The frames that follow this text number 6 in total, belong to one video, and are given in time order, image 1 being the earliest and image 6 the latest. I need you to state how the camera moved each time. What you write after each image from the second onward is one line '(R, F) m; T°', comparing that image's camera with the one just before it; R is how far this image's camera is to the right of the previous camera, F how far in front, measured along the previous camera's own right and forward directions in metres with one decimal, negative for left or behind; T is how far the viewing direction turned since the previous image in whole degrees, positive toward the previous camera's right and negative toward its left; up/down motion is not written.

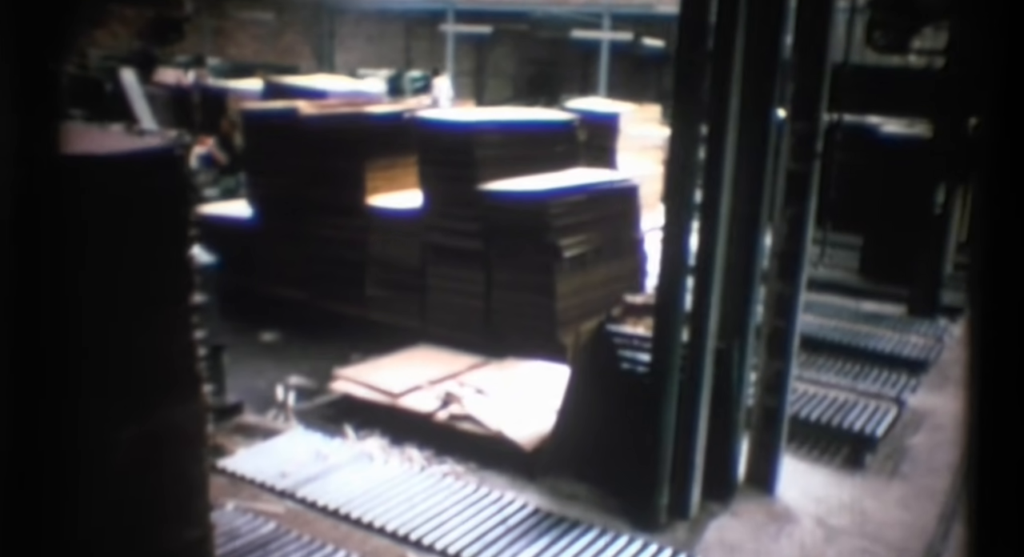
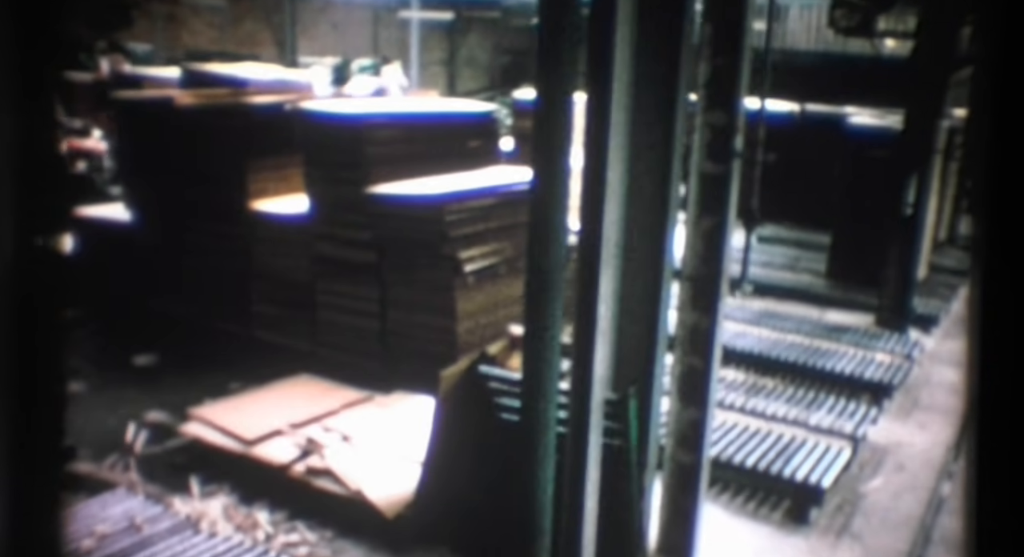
(+0.5, +0.9) m; +1°
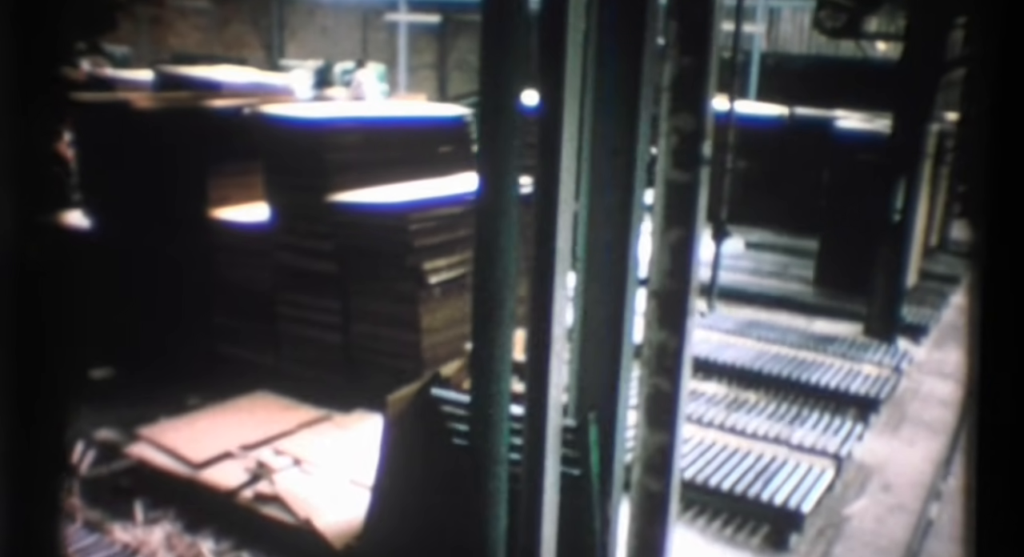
(+0.1, +0.3) m; 0°
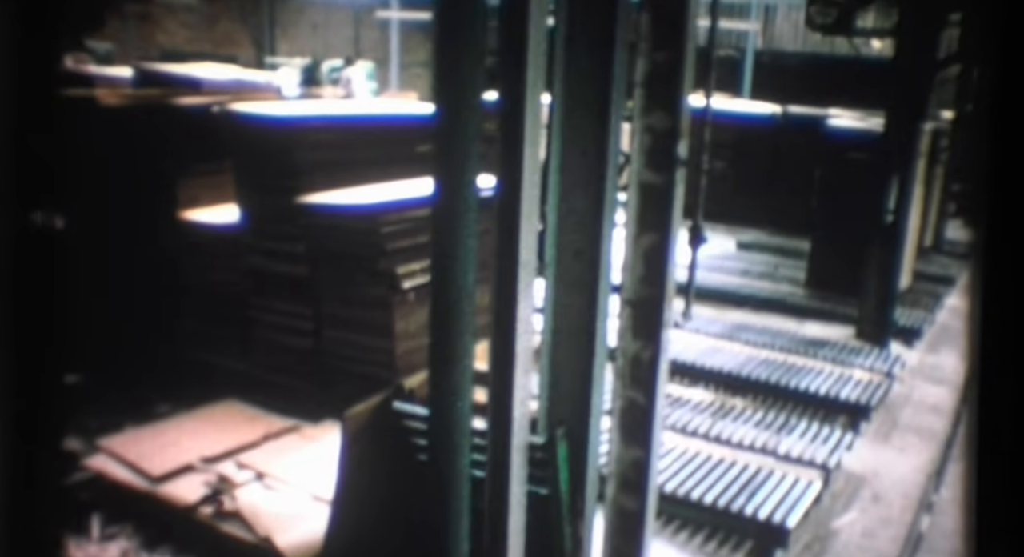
(+0.1, +0.2) m; 0°
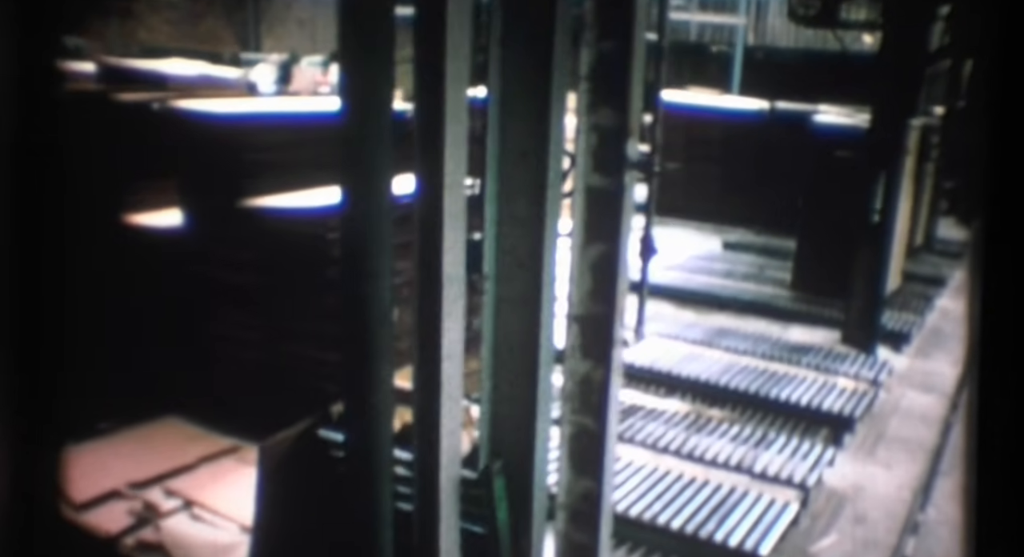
(+0.2, +0.3) m; 0°
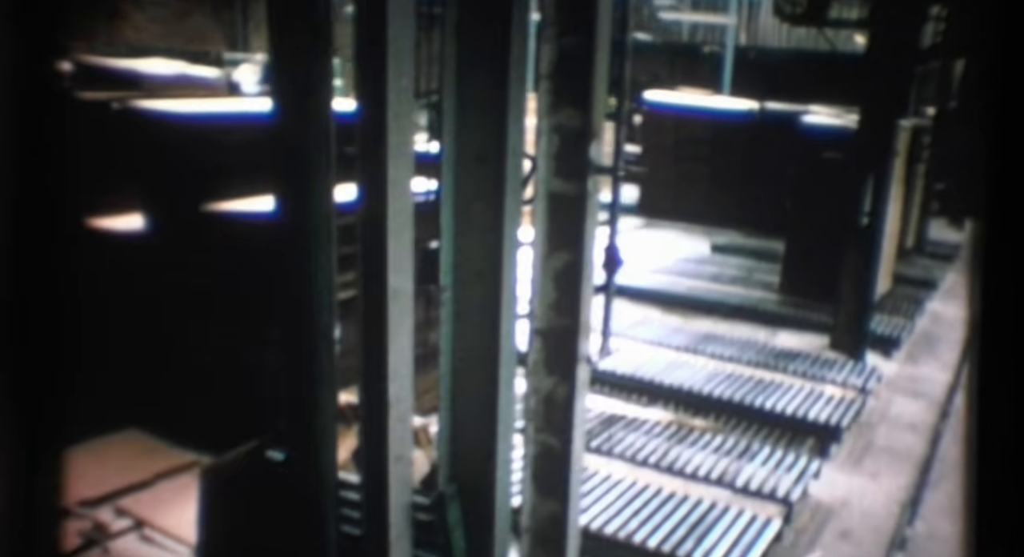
(+0.1, +0.2) m; 0°
